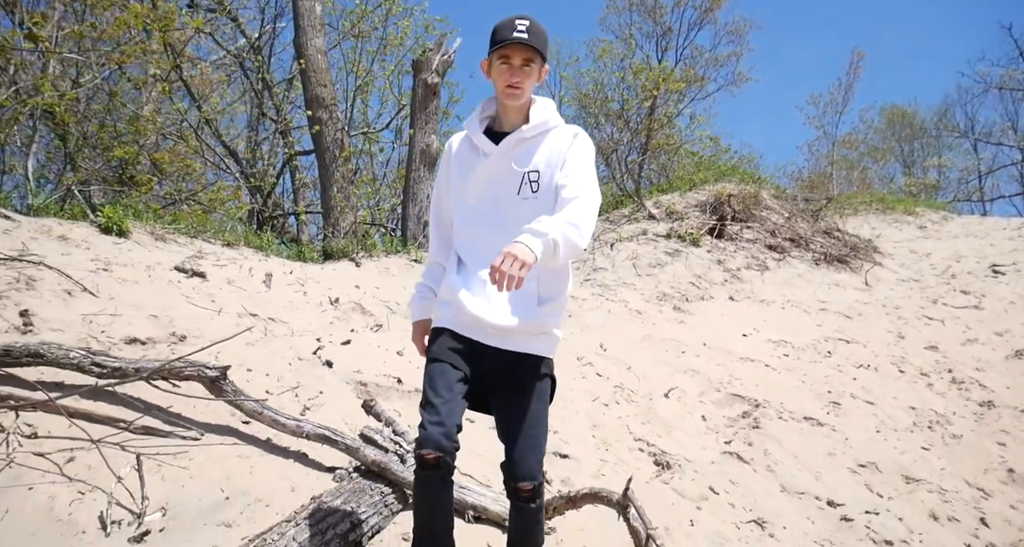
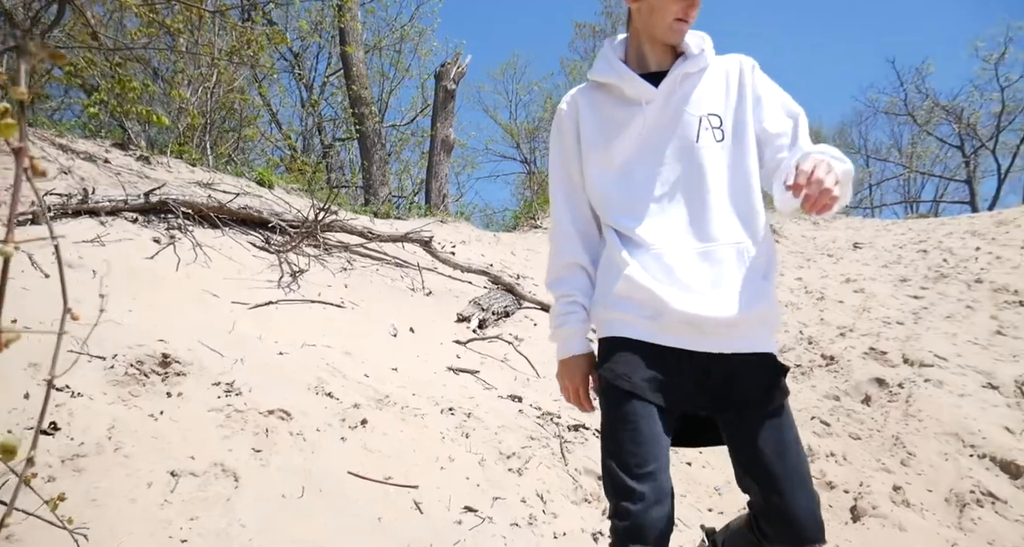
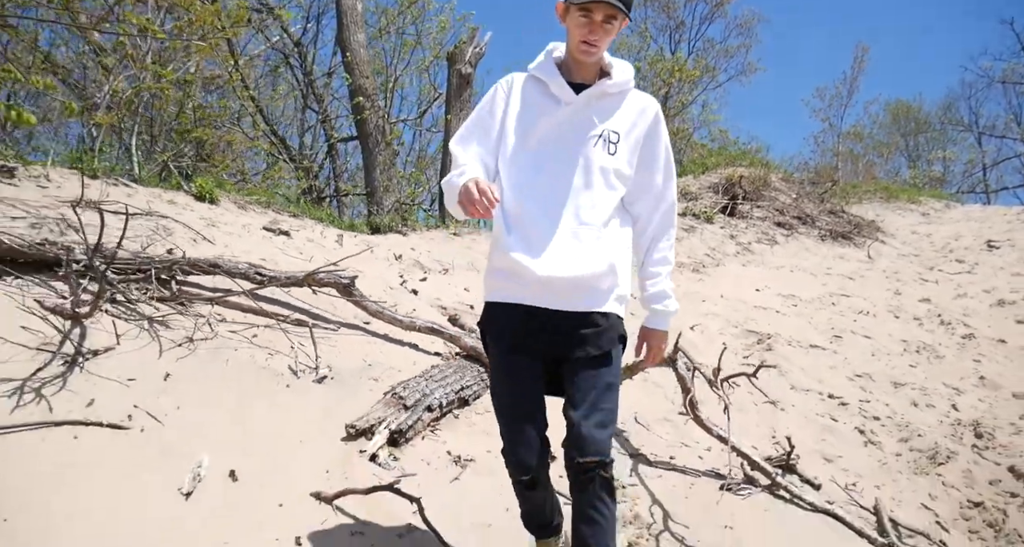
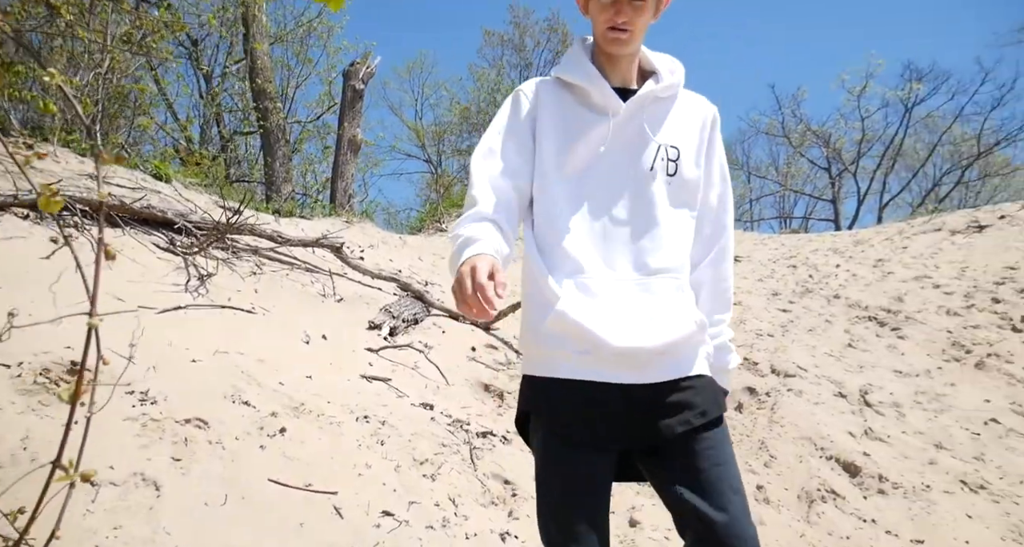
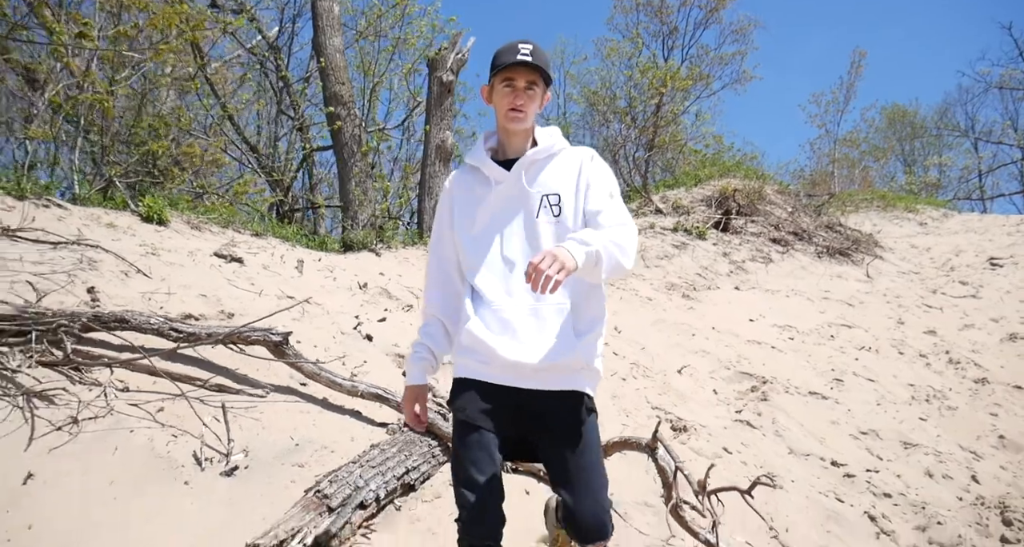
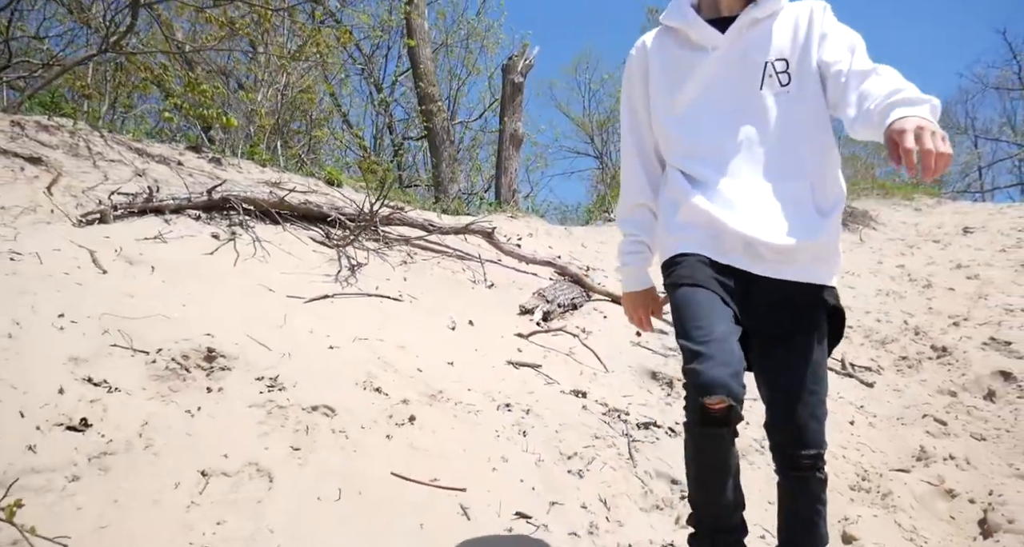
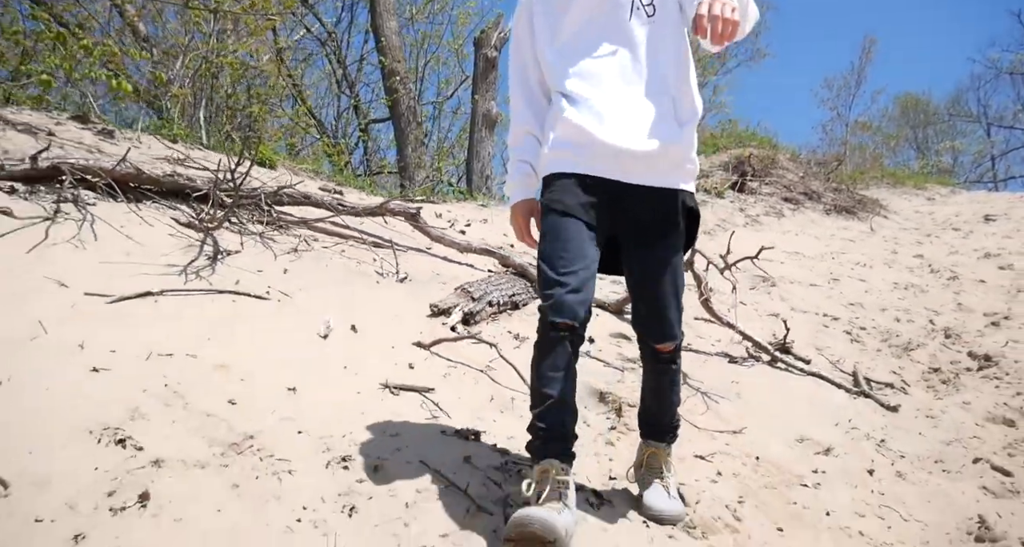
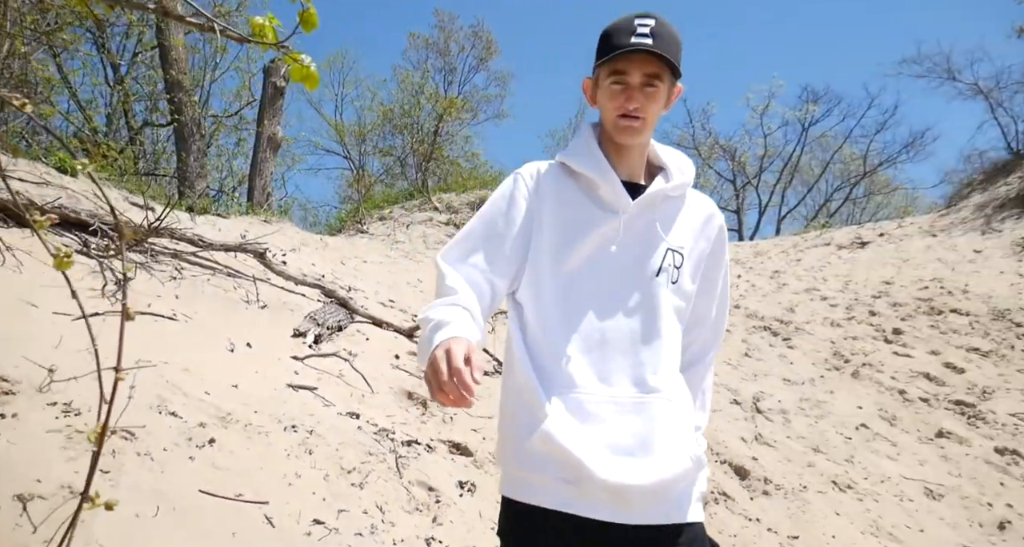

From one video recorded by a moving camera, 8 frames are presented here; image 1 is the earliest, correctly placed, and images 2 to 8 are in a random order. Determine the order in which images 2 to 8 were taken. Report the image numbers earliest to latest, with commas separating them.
5, 3, 7, 6, 2, 4, 8
